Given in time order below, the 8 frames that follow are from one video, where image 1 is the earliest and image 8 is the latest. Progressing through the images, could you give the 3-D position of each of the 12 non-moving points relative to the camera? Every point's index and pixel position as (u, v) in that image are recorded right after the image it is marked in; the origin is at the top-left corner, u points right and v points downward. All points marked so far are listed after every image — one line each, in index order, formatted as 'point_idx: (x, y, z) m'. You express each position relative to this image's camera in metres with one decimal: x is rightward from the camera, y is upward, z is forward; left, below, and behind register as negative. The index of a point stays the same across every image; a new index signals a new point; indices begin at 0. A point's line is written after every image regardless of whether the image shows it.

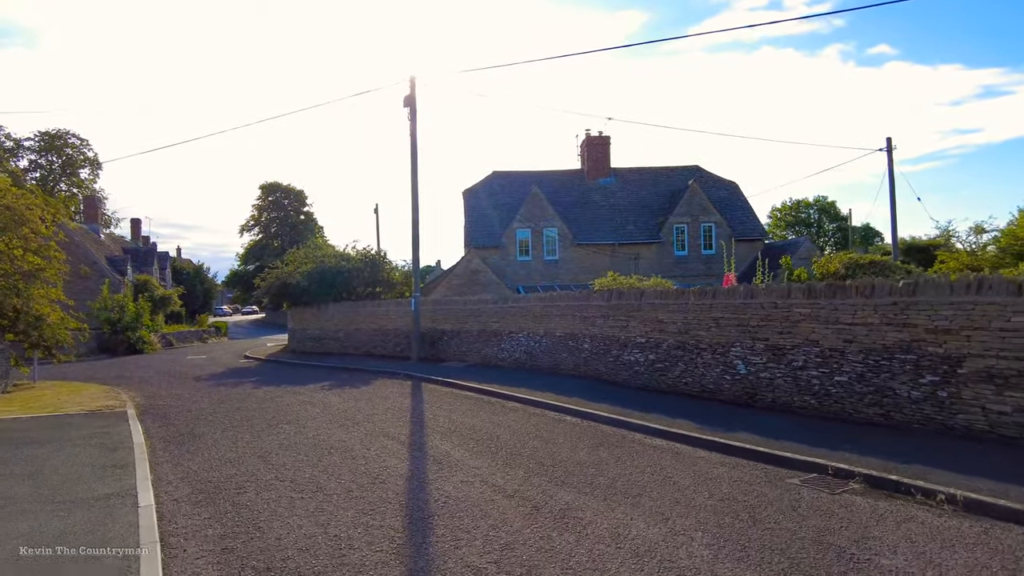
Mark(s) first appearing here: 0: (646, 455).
0: (+1.7, -2.1, +8.7) m
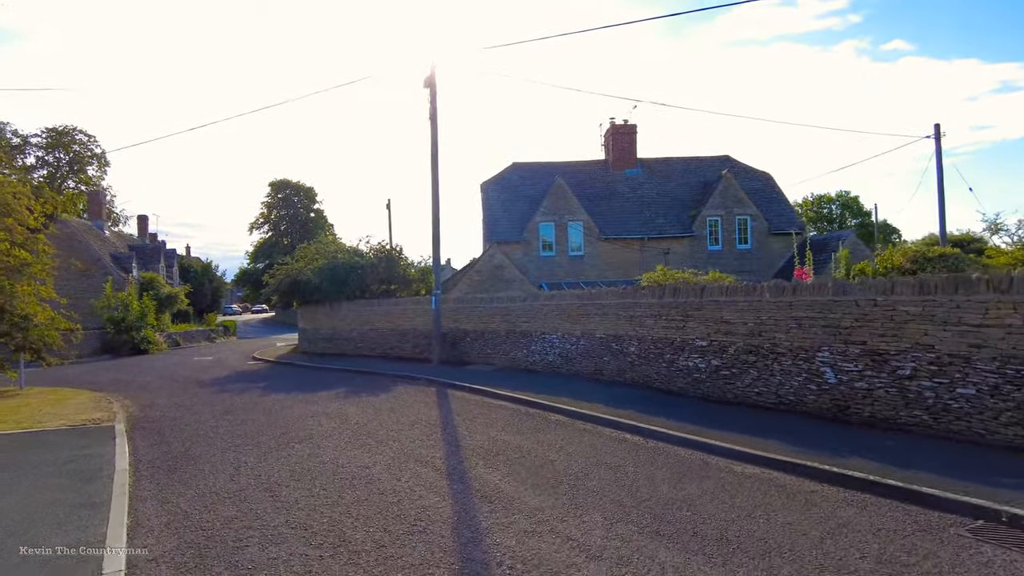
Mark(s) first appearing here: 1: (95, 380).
0: (+2.3, -2.0, +7.0) m
1: (-11.9, -2.7, +20.0) m
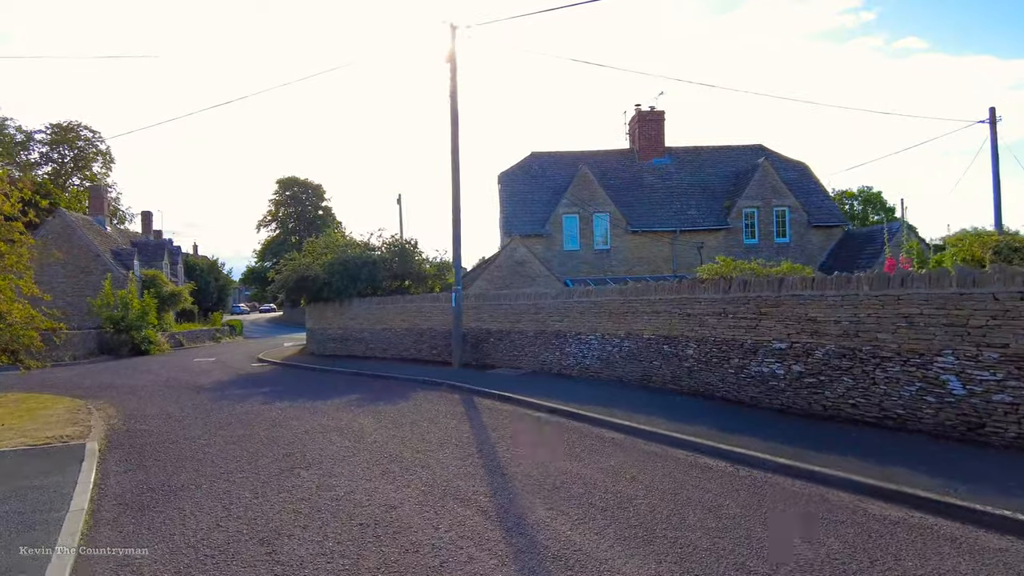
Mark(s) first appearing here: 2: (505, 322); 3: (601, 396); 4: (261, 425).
0: (+2.9, -1.9, +5.2) m
1: (-11.2, -2.6, +18.3) m
2: (-0.2, -0.9, +17.5) m
3: (+1.6, -1.9, +12.4) m
4: (-3.8, -2.1, +10.7) m
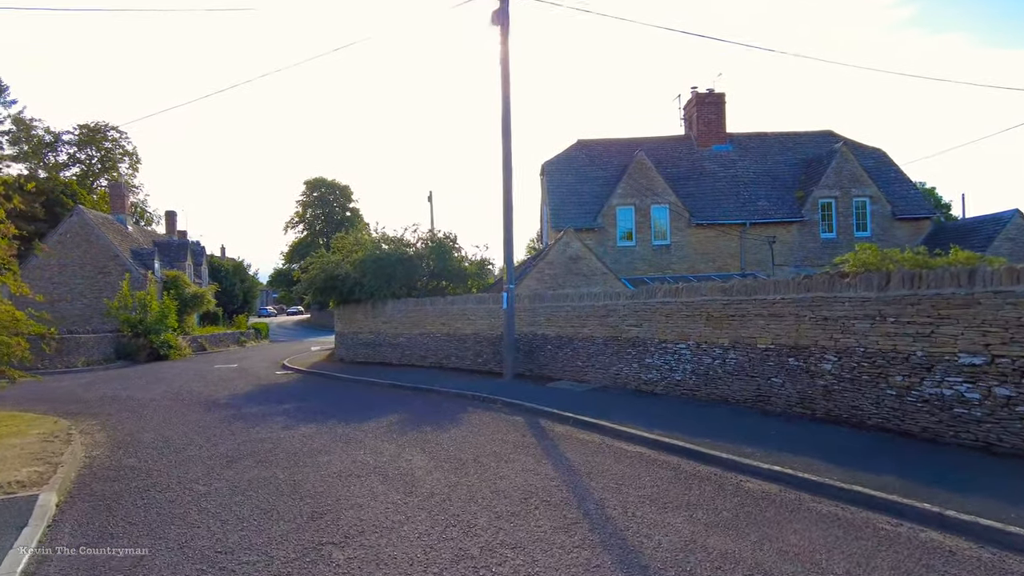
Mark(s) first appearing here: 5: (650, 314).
0: (+3.8, -1.9, +2.5) m
1: (-9.8, -2.5, +16.1) m
2: (+1.2, -0.8, +14.9) m
3: (+2.8, -1.9, +9.8) m
4: (-2.7, -2.0, +8.2) m
5: (+2.6, -0.5, +12.7) m
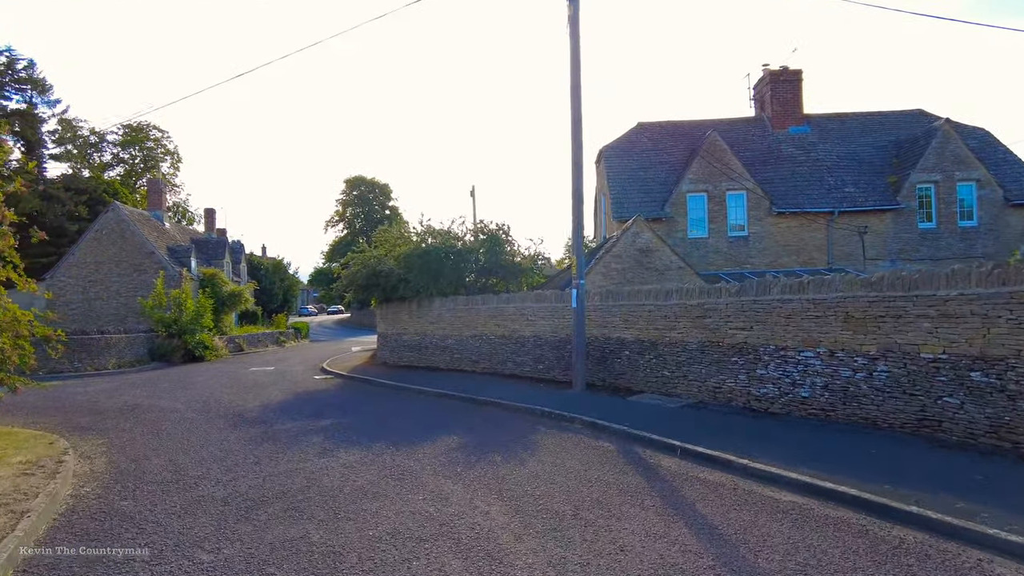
0: (+4.5, -1.8, +0.1) m
1: (-8.4, -2.5, +14.4) m
2: (+2.5, -0.7, +12.7) m
3: (+3.8, -1.8, +7.4) m
4: (-1.8, -2.0, +6.2) m
5: (+3.8, -0.4, +10.3) m
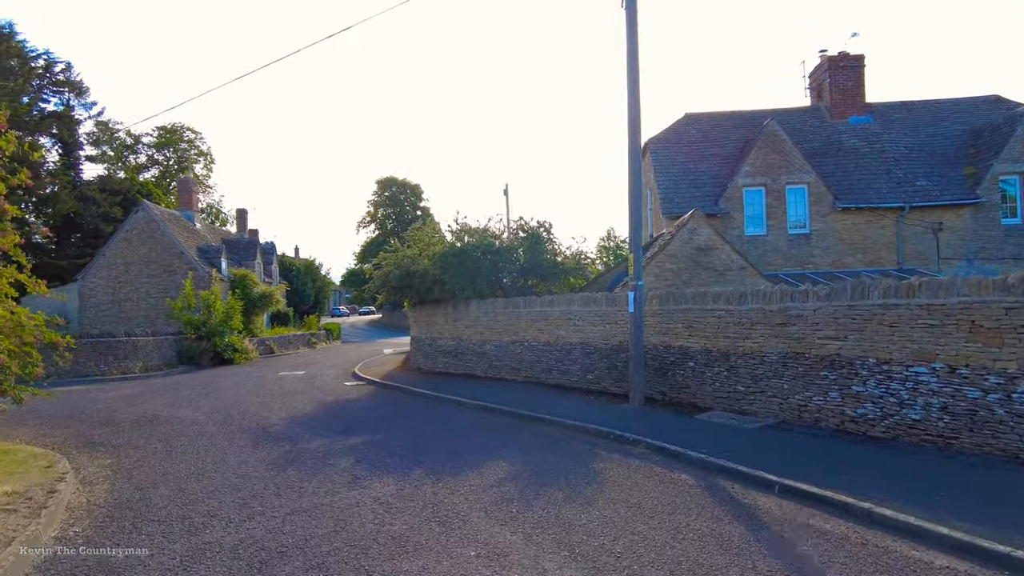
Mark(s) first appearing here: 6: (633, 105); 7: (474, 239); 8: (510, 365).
0: (+4.8, -1.8, -1.4) m
1: (-7.5, -2.5, +13.4) m
2: (+3.3, -0.8, +11.2) m
3: (+4.4, -1.8, +6.0) m
4: (-1.2, -2.0, +4.9) m
5: (+4.5, -0.4, +8.8) m
6: (+2.1, +3.2, +12.2) m
7: (-1.1, +1.3, +19.3) m
8: (-0.1, -1.9, +16.7) m
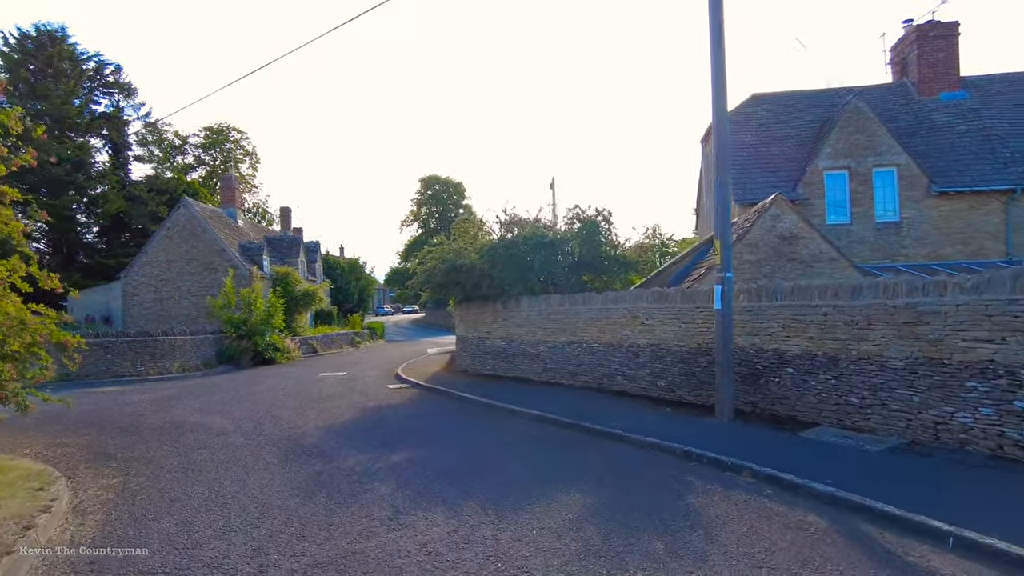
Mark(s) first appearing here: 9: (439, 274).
0: (+4.9, -1.7, -3.3) m
1: (-6.5, -2.4, +12.3) m
2: (+4.2, -0.7, +9.4) m
3: (+5.0, -1.7, +4.1) m
4: (-0.7, -1.9, +3.4) m
5: (+5.2, -0.3, +7.0) m
6: (+3.1, +3.3, +10.5) m
7: (+0.3, +1.4, +17.7) m
8: (+1.2, -1.7, +15.1) m
9: (-2.0, +0.3, +19.0) m
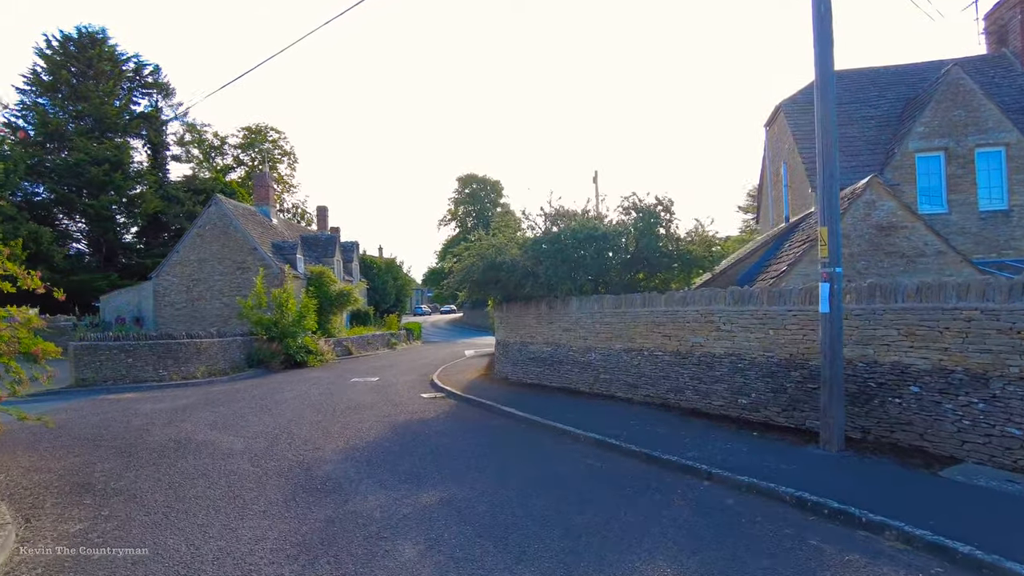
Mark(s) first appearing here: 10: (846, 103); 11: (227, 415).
0: (+4.8, -1.7, -5.4) m
1: (-5.7, -2.4, +10.8) m
2: (+4.8, -0.7, +7.4) m
3: (+5.3, -1.7, +2.0) m
4: (-0.4, -1.9, +1.6) m
5: (+5.7, -0.3, +4.9) m
6: (+3.7, +3.3, +8.5) m
7: (+1.4, +1.5, +15.8) m
8: (+2.1, -1.7, +13.2) m
9: (-0.8, +0.3, +17.2) m
10: (+8.6, +4.9, +17.9) m
11: (-5.7, -2.5, +13.8) m
